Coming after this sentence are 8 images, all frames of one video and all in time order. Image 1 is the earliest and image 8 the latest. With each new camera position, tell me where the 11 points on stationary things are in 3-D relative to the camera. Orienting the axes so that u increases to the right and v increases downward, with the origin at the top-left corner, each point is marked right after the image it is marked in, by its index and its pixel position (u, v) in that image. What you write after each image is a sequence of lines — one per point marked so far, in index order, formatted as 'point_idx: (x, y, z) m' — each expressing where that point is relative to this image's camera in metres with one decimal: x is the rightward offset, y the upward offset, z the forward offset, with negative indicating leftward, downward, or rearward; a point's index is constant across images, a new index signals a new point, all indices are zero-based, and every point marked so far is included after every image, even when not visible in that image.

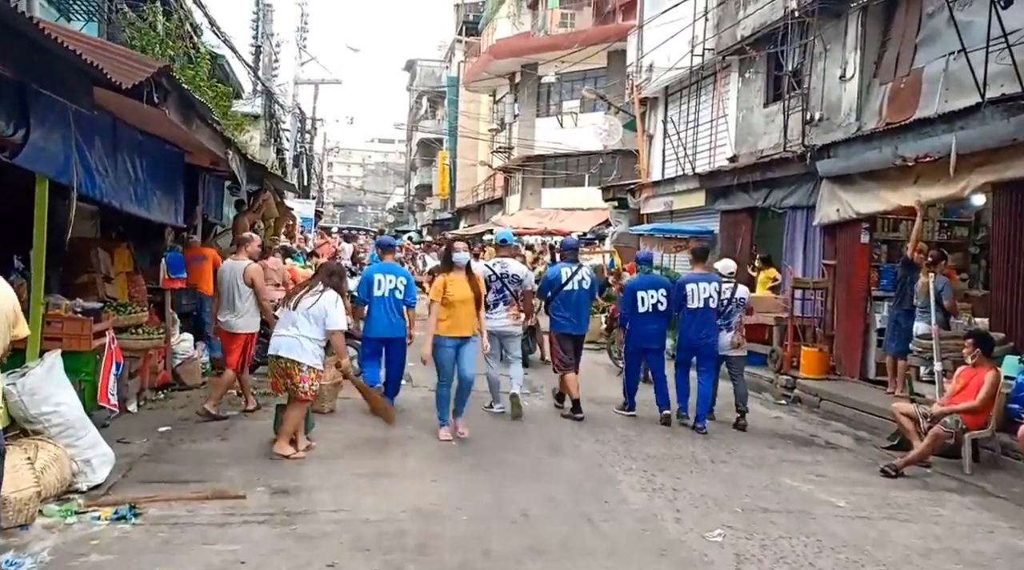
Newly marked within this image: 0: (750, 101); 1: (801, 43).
0: (+3.8, +2.9, +16.2) m
1: (+4.0, +3.4, +14.1) m
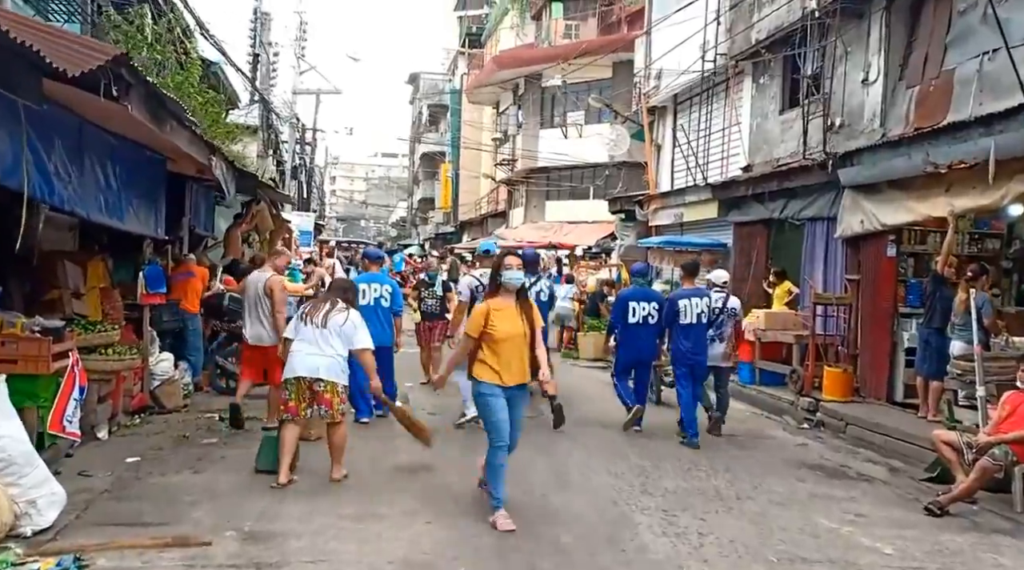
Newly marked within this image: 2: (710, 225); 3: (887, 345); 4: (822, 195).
0: (+3.8, +2.7, +15.5) m
1: (+4.0, +3.1, +13.4) m
2: (+3.4, +1.0, +17.5) m
3: (+4.2, -0.7, +11.5) m
4: (+4.0, +1.2, +13.1) m
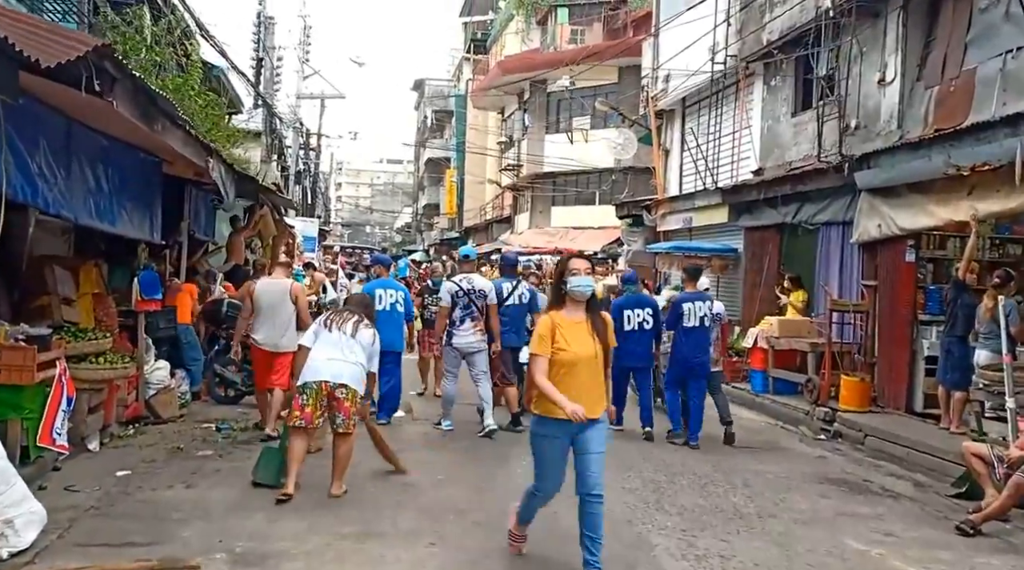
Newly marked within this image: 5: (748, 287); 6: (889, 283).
0: (+3.9, +2.6, +15.1) m
1: (+4.1, +3.1, +13.1) m
2: (+3.5, +0.9, +17.1) m
3: (+4.3, -0.8, +11.2) m
4: (+4.0, +1.1, +12.7) m
5: (+3.6, 0.0, +15.5) m
6: (+4.2, 0.0, +11.5) m
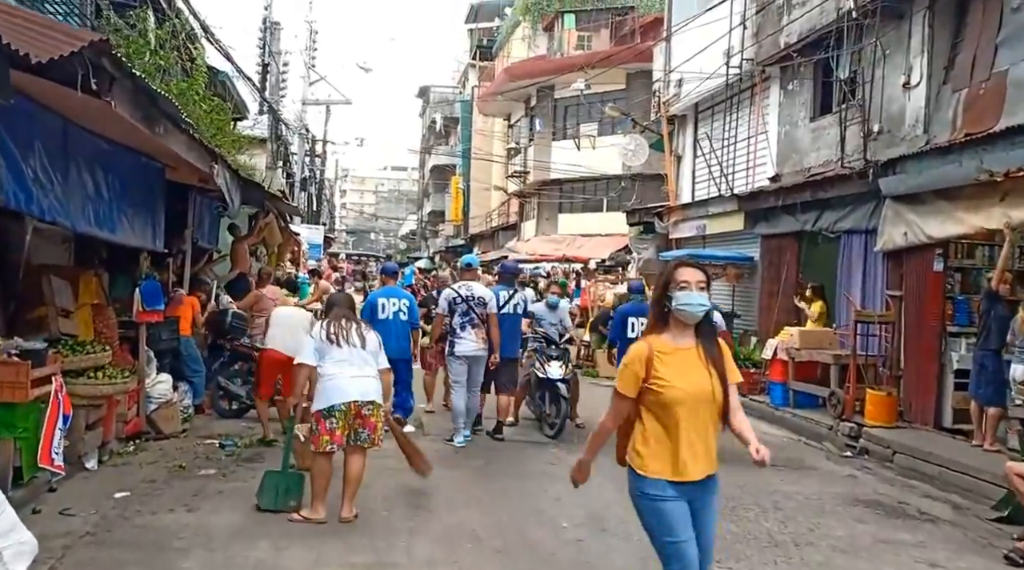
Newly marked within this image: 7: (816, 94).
0: (+4.1, +2.5, +14.8) m
1: (+4.3, +2.9, +12.7) m
2: (+3.7, +0.8, +16.7) m
3: (+4.5, -0.9, +10.8) m
4: (+4.2, +1.0, +12.3) m
5: (+3.8, -0.2, +15.1) m
6: (+4.4, -0.1, +11.1) m
7: (+4.2, +2.7, +14.2) m
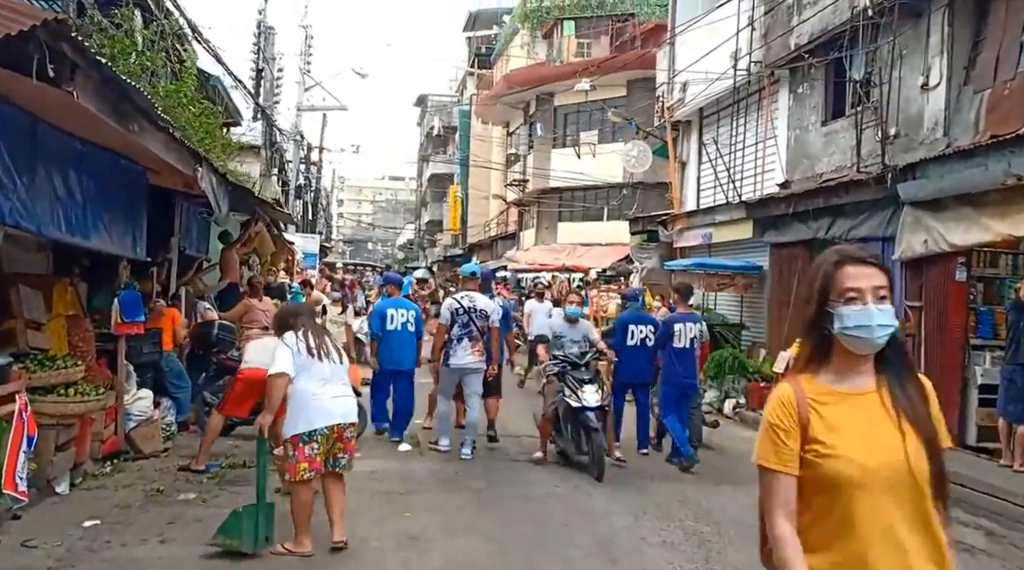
0: (+4.1, +2.3, +14.3) m
1: (+4.3, +2.8, +12.2) m
2: (+3.7, +0.6, +16.2) m
3: (+4.5, -1.0, +10.2) m
4: (+4.2, +0.8, +11.8) m
5: (+3.8, -0.3, +14.6) m
6: (+4.4, -0.2, +10.6) m
7: (+4.3, +2.5, +13.7) m
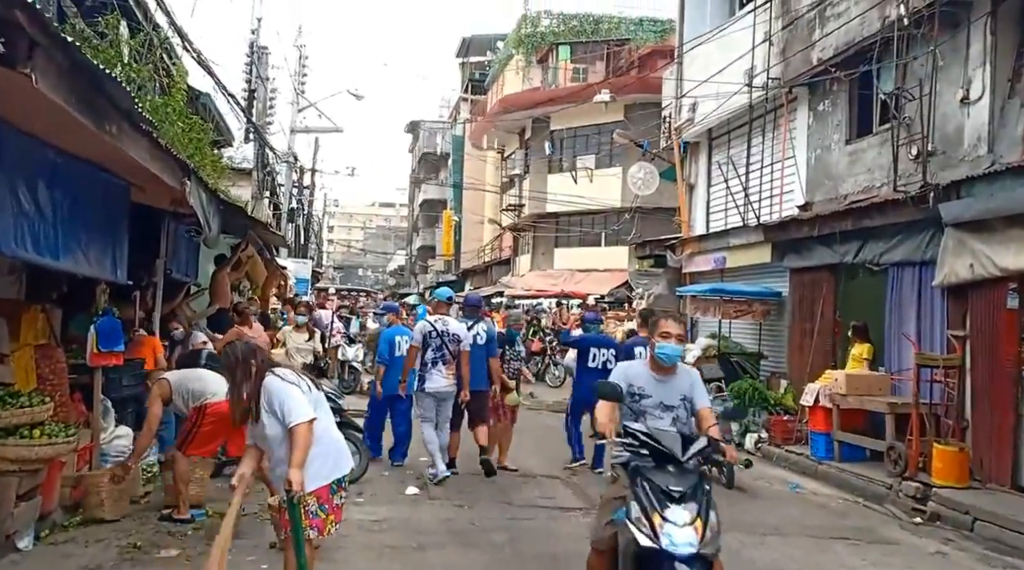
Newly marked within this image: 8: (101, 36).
0: (+4.2, +2.0, +13.5) m
1: (+4.4, +2.5, +11.5) m
2: (+3.8, +0.2, +15.4) m
3: (+4.6, -1.2, +9.4) m
4: (+4.3, +0.5, +11.0) m
5: (+3.9, -0.7, +13.8) m
6: (+4.5, -0.5, +9.8) m
7: (+4.4, +2.2, +13.0) m
8: (-5.0, +3.0, +12.4) m
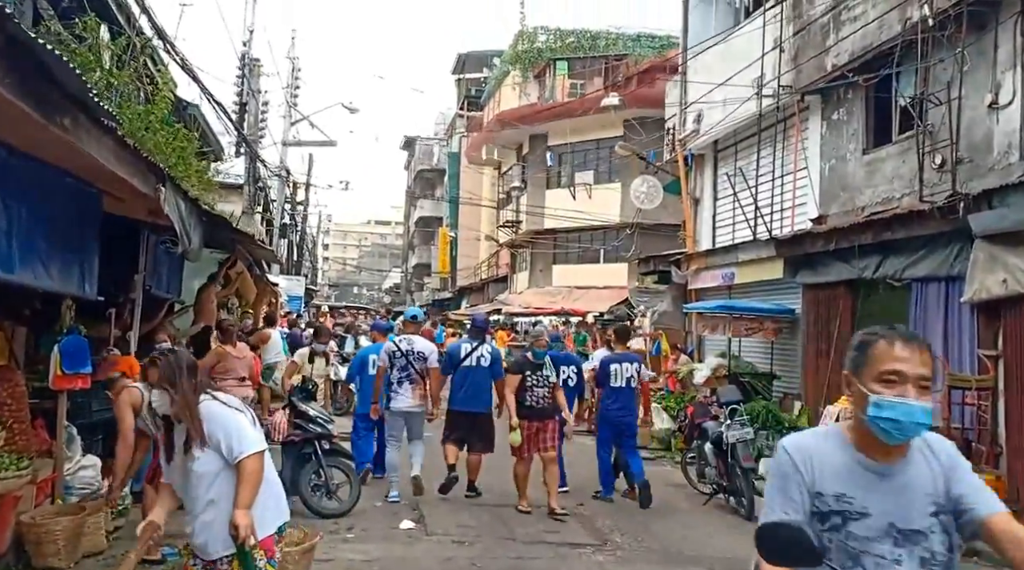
0: (+4.2, +1.7, +12.9) m
1: (+4.4, +2.3, +10.9) m
2: (+3.8, 0.0, +14.8) m
3: (+4.6, -1.4, +8.8) m
4: (+4.3, +0.4, +10.4) m
5: (+3.9, -0.9, +13.1) m
6: (+4.6, -0.6, +9.1) m
7: (+4.4, +2.0, +12.4) m
8: (-5.0, +2.8, +11.8) m
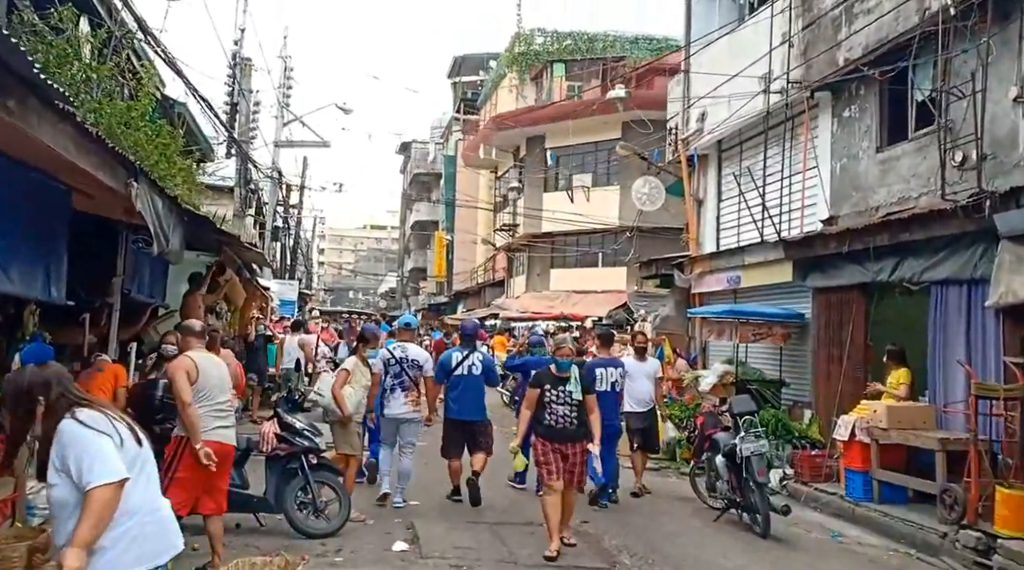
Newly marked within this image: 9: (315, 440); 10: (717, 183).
0: (+4.2, +1.7, +12.4) m
1: (+4.4, +2.3, +10.4) m
2: (+3.7, -0.1, +14.3) m
3: (+4.6, -1.4, +8.2) m
4: (+4.3, +0.3, +9.9) m
5: (+3.9, -0.9, +12.6) m
6: (+4.6, -0.6, +8.6) m
7: (+4.4, +1.9, +11.9) m
8: (-5.0, +2.8, +11.2) m
9: (-1.5, -1.2, +7.8) m
10: (+3.4, +1.7, +16.7) m
